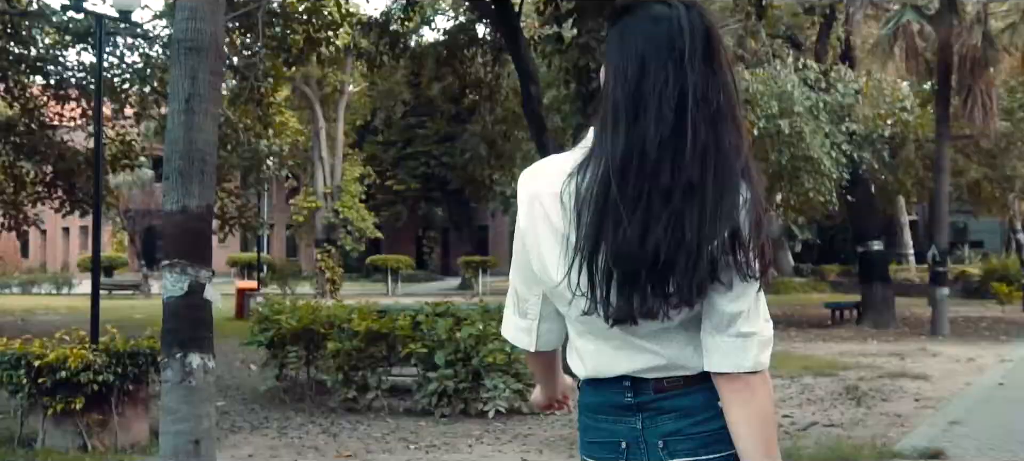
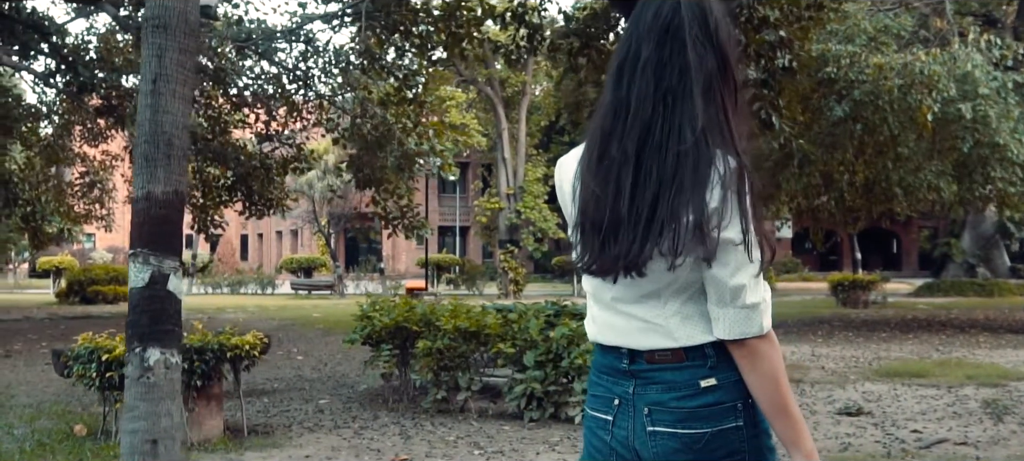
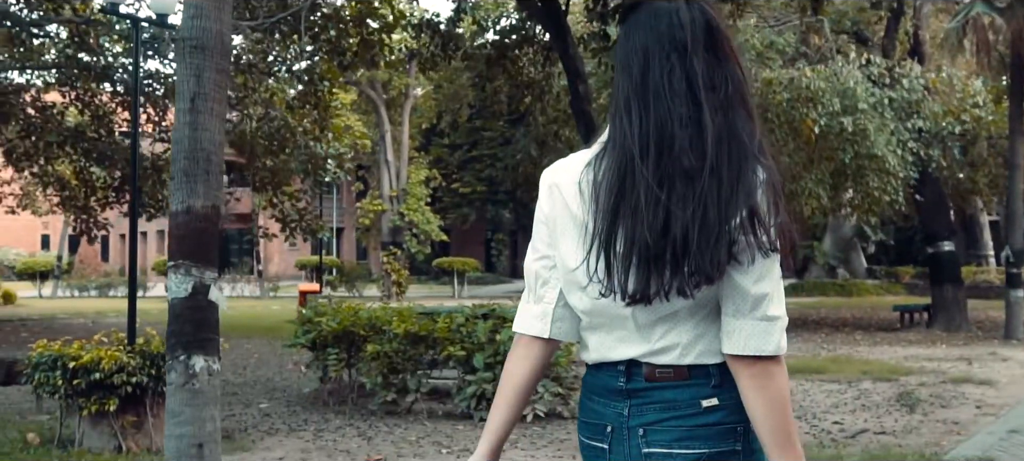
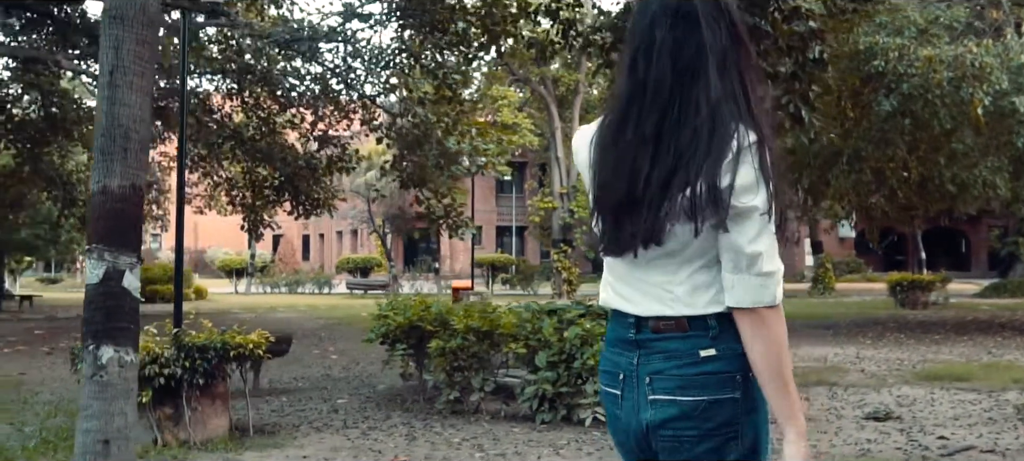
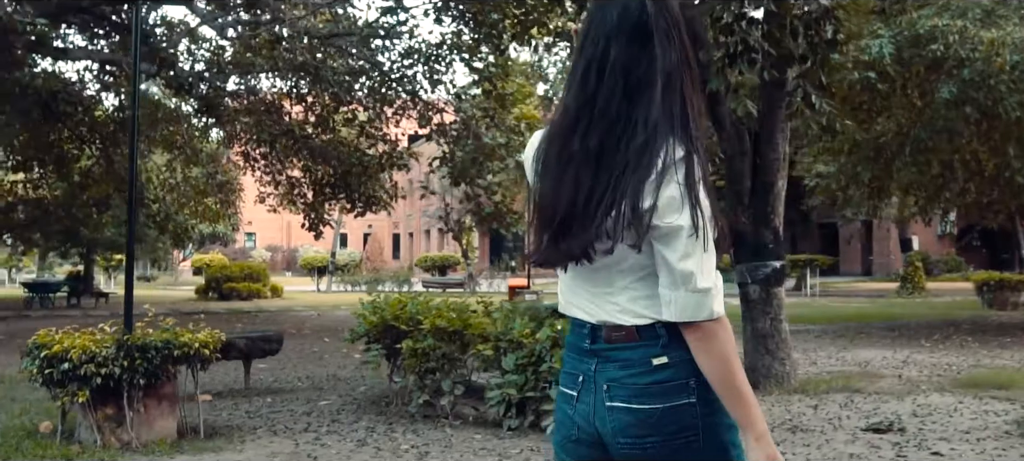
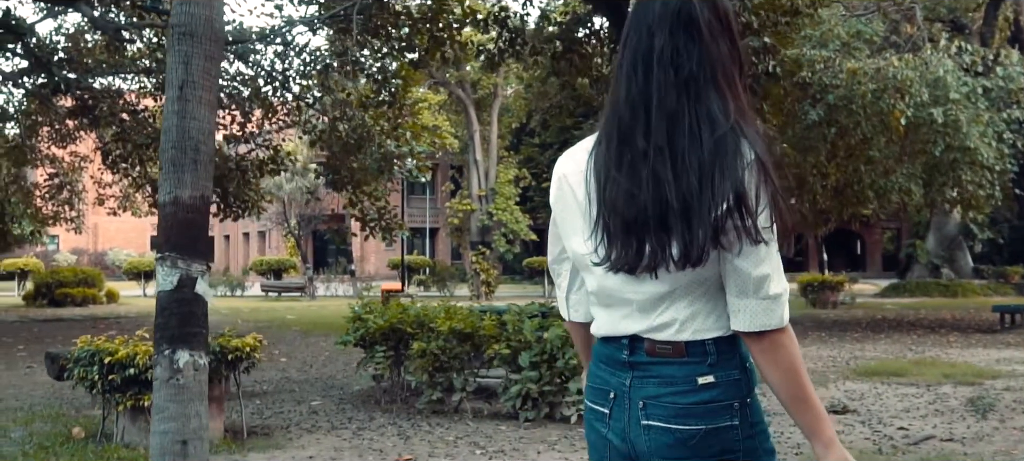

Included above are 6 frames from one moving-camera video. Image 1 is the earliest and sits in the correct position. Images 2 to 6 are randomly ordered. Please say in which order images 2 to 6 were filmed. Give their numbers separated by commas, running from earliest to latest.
3, 6, 2, 4, 5
